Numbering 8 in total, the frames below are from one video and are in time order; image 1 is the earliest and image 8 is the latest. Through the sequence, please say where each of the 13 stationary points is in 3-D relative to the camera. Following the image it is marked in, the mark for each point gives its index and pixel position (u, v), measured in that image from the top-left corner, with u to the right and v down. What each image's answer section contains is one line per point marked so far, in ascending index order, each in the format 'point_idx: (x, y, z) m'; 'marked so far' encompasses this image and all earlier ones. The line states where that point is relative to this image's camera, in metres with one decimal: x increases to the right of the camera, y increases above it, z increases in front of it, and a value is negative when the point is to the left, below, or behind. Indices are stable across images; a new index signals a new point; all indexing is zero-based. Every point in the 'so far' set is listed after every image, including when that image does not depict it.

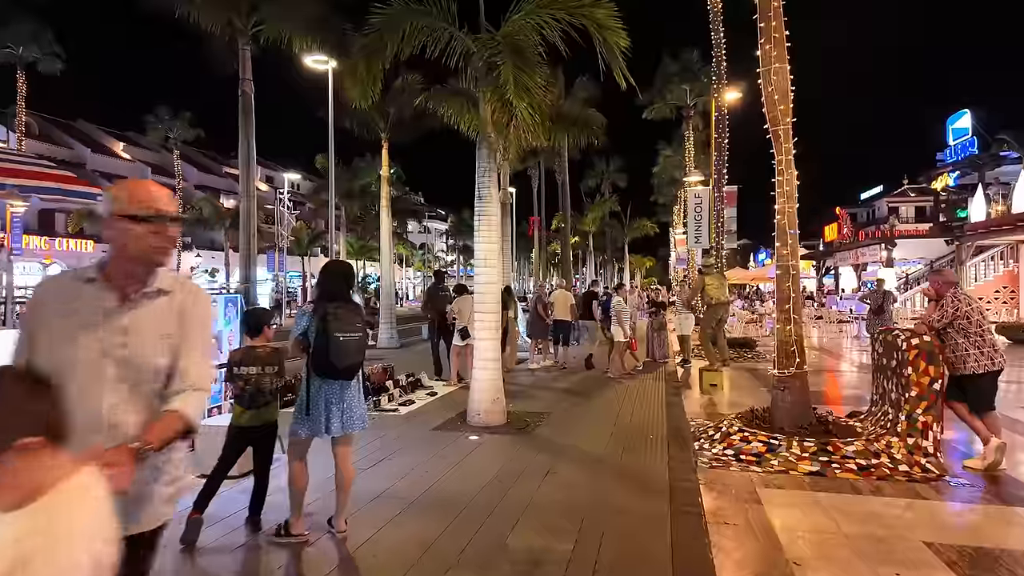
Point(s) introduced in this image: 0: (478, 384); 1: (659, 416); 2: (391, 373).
0: (-0.5, -1.3, +8.1) m
1: (+2.2, -1.9, +8.8) m
2: (-2.4, -1.7, +11.5) m
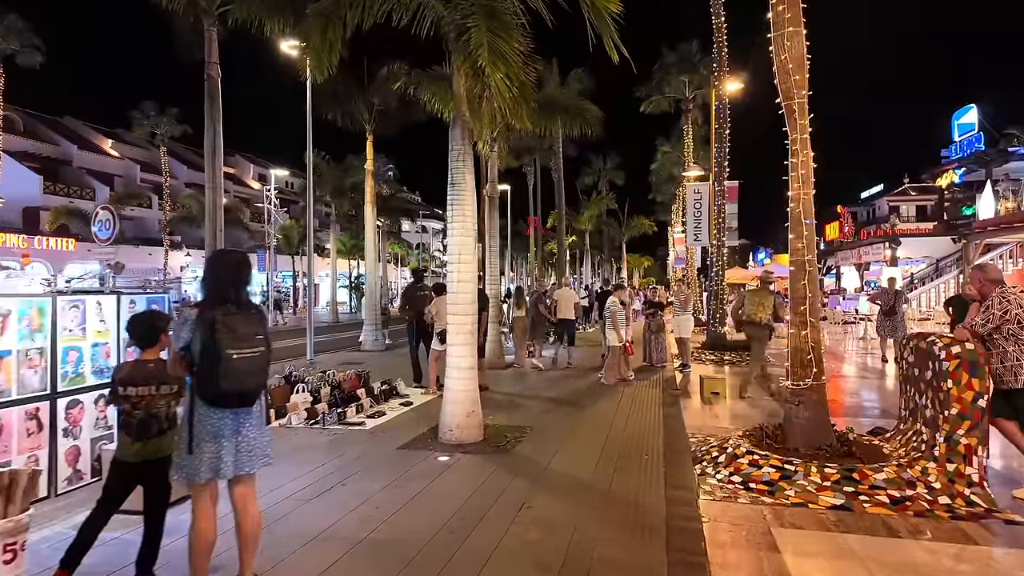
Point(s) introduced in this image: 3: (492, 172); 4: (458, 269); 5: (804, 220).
0: (-0.7, -1.3, +7.2) m
1: (+1.9, -1.9, +7.9) m
2: (-2.6, -1.7, +10.6) m
3: (-0.5, +3.0, +15.0) m
4: (-0.7, +0.2, +7.2) m
5: (+3.0, +0.7, +6.1) m
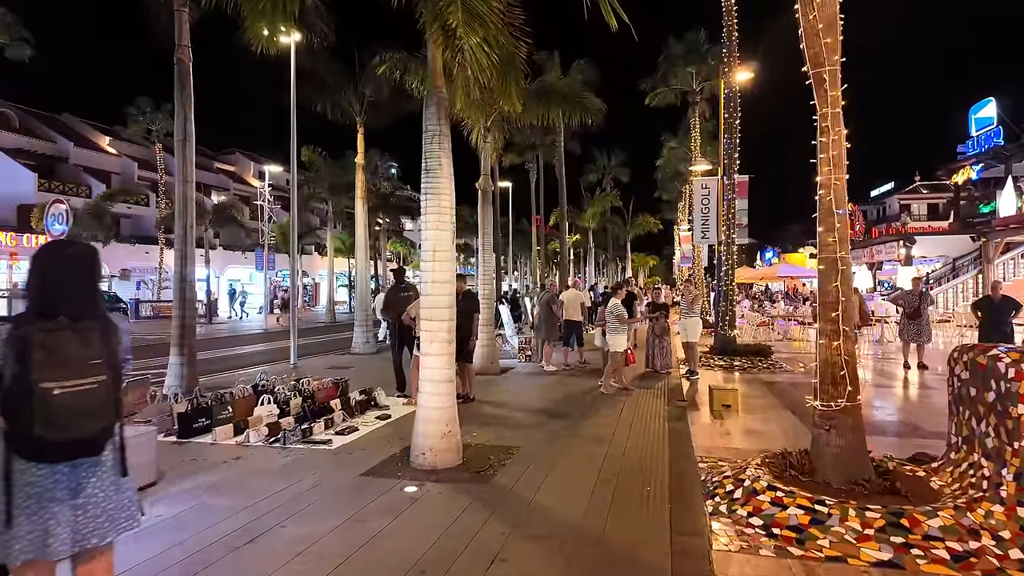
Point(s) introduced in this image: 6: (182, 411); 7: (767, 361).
0: (-0.9, -1.3, +6.3) m
1: (+1.7, -1.9, +6.9) m
2: (-2.8, -1.7, +9.6) m
3: (-0.7, +2.9, +14.1) m
4: (-0.8, +0.2, +6.3) m
5: (+2.8, +0.7, +5.2) m
6: (-4.3, -1.6, +7.8) m
7: (+6.0, -1.7, +14.0) m
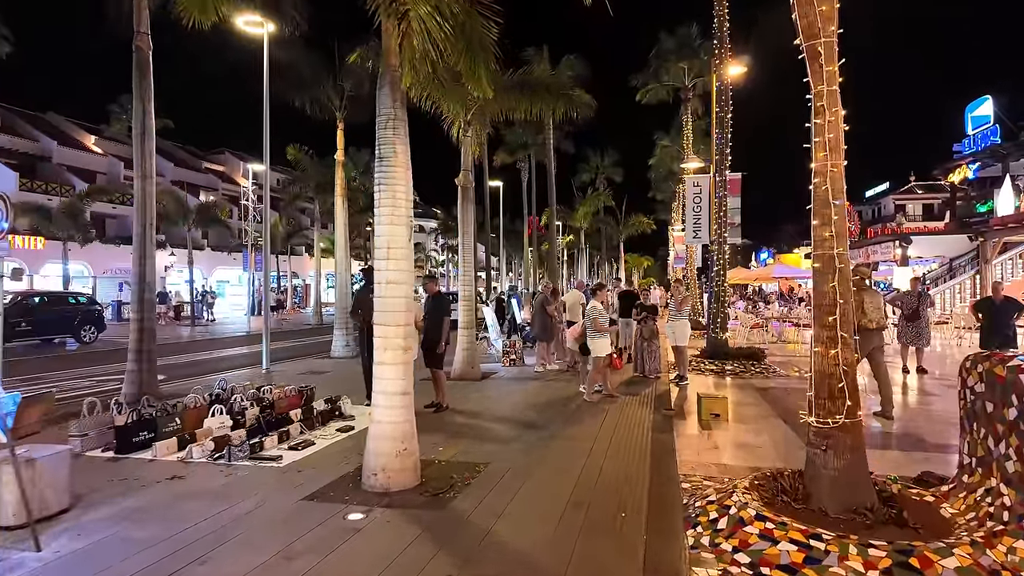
0: (-1.3, -1.3, +5.6) m
1: (+1.4, -1.9, +6.3) m
2: (-3.2, -1.7, +9.0) m
3: (-1.1, +2.9, +13.5) m
4: (-1.2, +0.2, +5.6) m
5: (+2.5, +0.7, +4.6) m
6: (-4.7, -1.6, +7.2) m
7: (+5.6, -1.8, +13.4) m
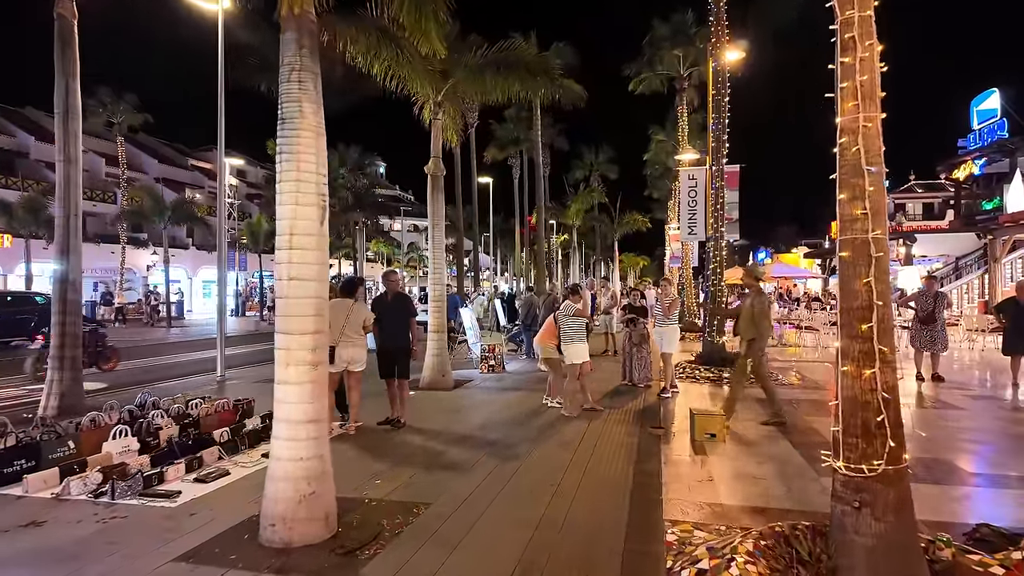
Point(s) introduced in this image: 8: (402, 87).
0: (-1.7, -1.3, +4.4) m
1: (+0.9, -1.9, +5.1) m
2: (-3.6, -1.7, +7.8) m
3: (-1.6, +2.9, +12.3) m
4: (-1.7, +0.2, +4.4) m
5: (+2.0, +0.7, +3.4) m
6: (-5.2, -1.6, +5.9) m
7: (+5.1, -1.8, +12.2) m
8: (-2.2, +4.1, +11.9) m
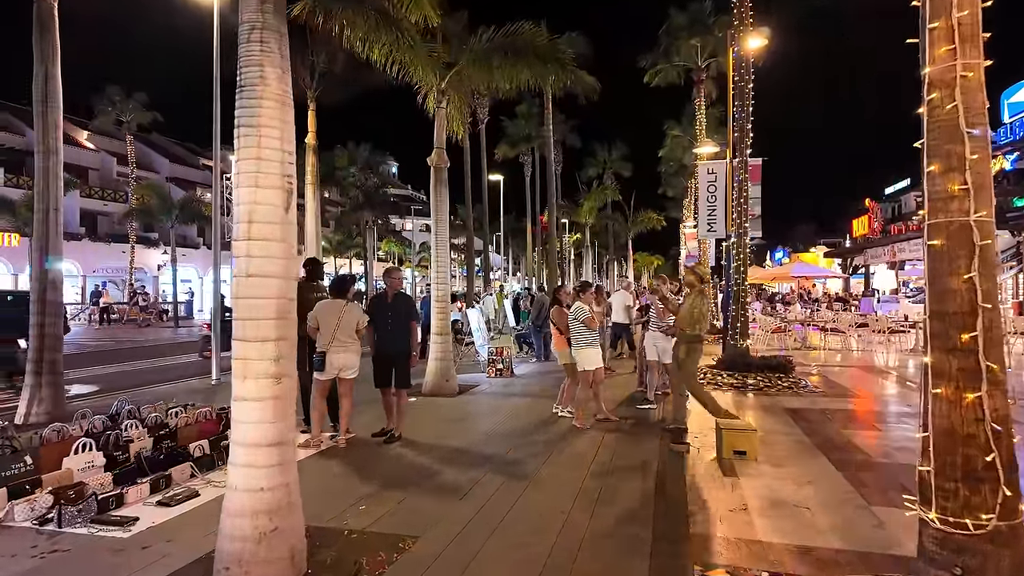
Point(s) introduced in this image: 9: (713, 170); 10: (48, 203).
0: (-1.7, -1.3, +3.7) m
1: (+0.9, -1.9, +4.3) m
2: (-3.6, -1.7, +7.1) m
3: (-1.4, +2.9, +11.6) m
4: (-1.7, +0.2, +3.7) m
5: (+2.0, +0.7, +2.6) m
6: (-5.1, -1.6, +5.3) m
7: (+5.3, -1.7, +11.4) m
8: (-2.1, +4.1, +11.2) m
9: (+4.9, +2.9, +14.5) m
10: (-7.1, +1.3, +9.1) m
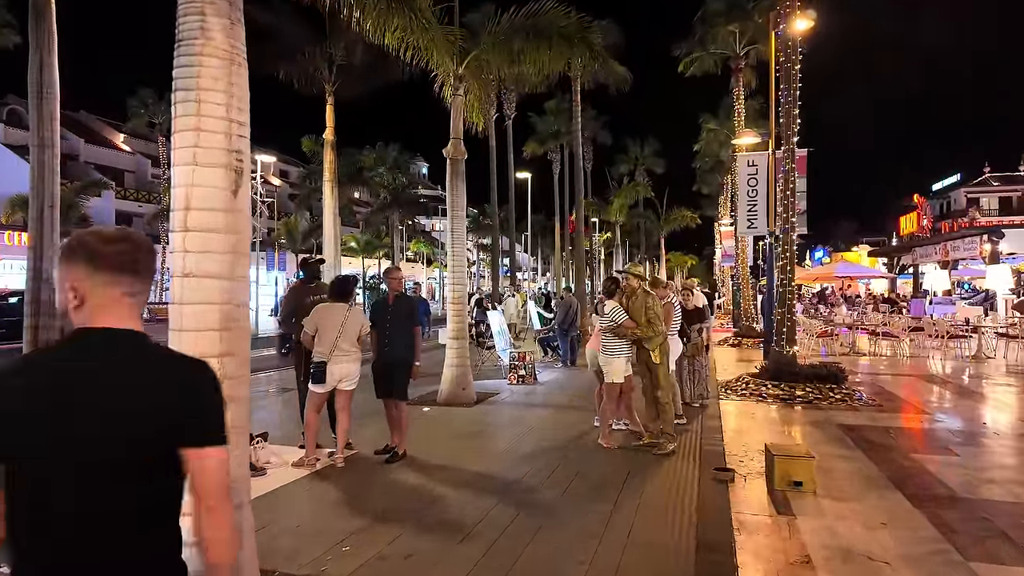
0: (-1.7, -1.3, +3.0) m
1: (+1.0, -1.9, +3.5) m
2: (-3.4, -1.7, +6.5) m
3: (-1.0, +2.9, +10.8) m
4: (-1.7, +0.2, +3.0) m
5: (+1.9, +0.7, +1.7) m
6: (-5.0, -1.6, +4.7) m
7: (+5.7, -1.8, +10.3) m
8: (-1.6, +4.1, +10.5) m
9: (+5.5, +2.9, +13.4) m
10: (-6.8, +1.3, +8.6) m
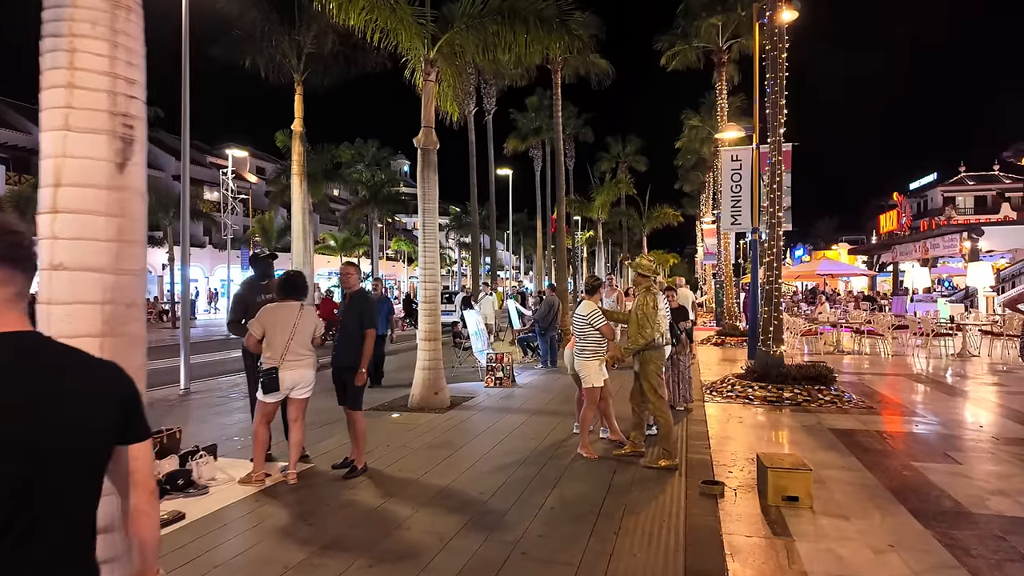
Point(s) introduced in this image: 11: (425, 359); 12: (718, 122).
0: (-1.9, -1.3, +2.4) m
1: (+0.8, -1.9, +3.0) m
2: (-3.7, -1.7, +5.8) m
3: (-1.4, +3.0, +10.2) m
4: (-1.8, +0.2, +2.4) m
5: (+1.8, +0.7, +1.2) m
6: (-5.3, -1.6, +4.1) m
7: (+5.3, -1.7, +9.9) m
8: (-2.1, +4.1, +9.9) m
9: (+5.0, +2.9, +13.0) m
10: (-7.2, +1.3, +7.9) m
11: (-1.4, -1.1, +9.4) m
12: (+6.5, +5.2, +18.7) m
